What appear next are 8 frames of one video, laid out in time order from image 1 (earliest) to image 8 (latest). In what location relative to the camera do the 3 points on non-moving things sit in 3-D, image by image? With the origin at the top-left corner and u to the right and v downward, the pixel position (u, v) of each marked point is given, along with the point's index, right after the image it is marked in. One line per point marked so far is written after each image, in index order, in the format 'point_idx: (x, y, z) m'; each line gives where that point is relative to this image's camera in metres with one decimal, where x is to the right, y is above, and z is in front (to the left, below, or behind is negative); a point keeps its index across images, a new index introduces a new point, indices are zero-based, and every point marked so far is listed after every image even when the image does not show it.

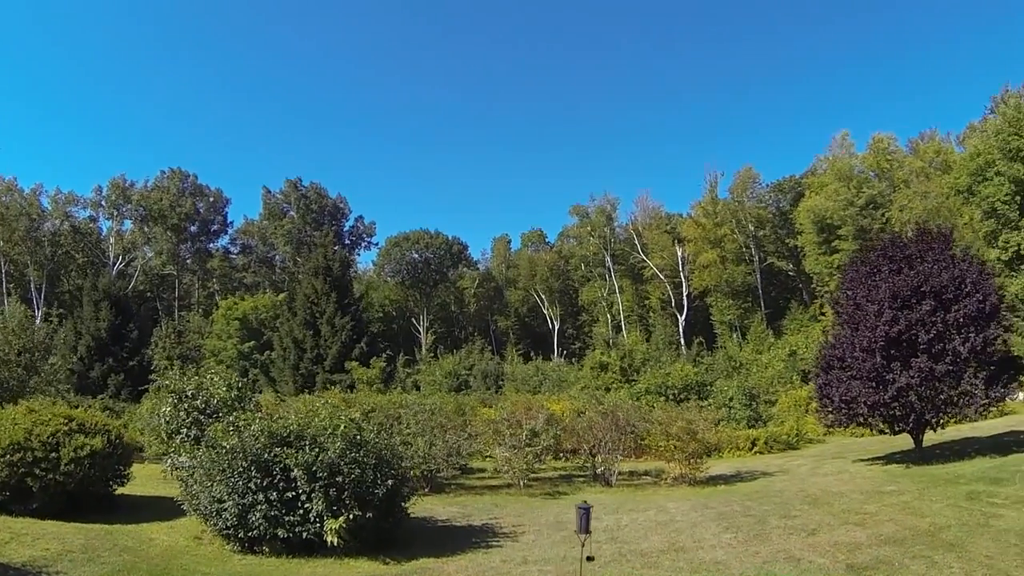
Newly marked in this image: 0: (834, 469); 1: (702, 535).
0: (+7.5, -4.2, +15.6) m
1: (+3.2, -4.0, +11.1) m
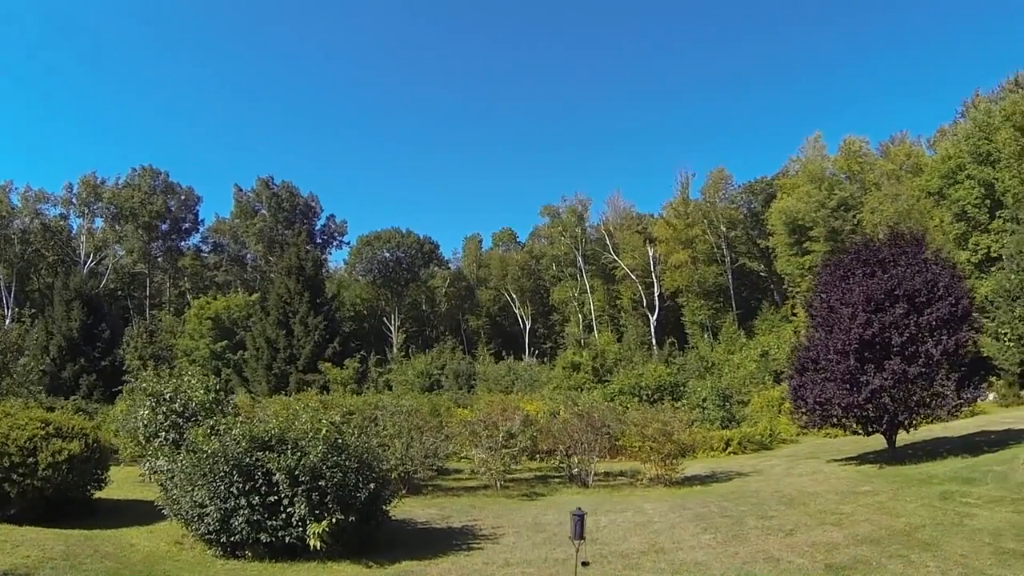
0: (+6.9, -4.2, +15.6) m
1: (+2.8, -4.0, +11.0) m
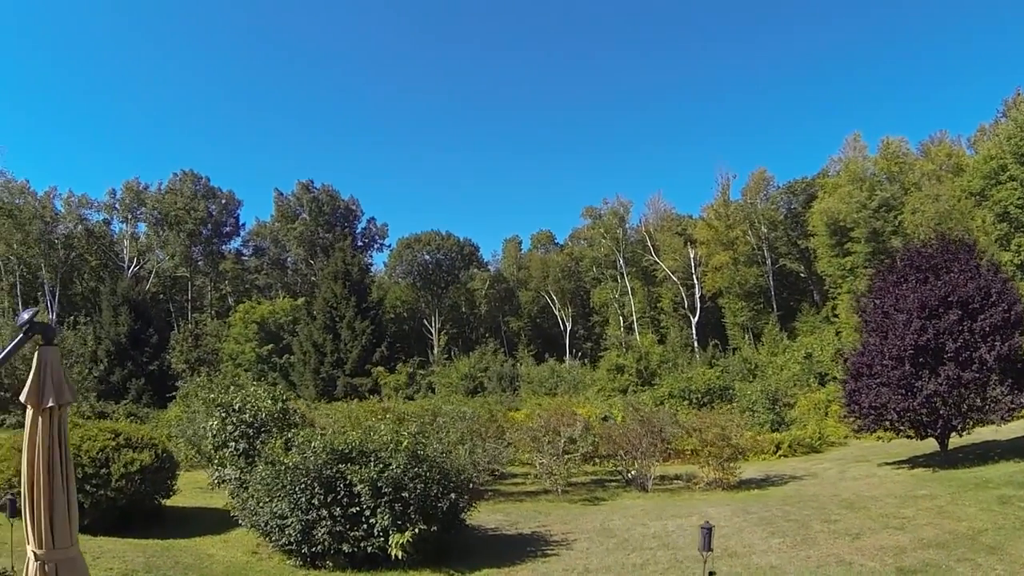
0: (+8.3, -4.3, +15.9) m
1: (+4.1, -4.2, +11.4) m
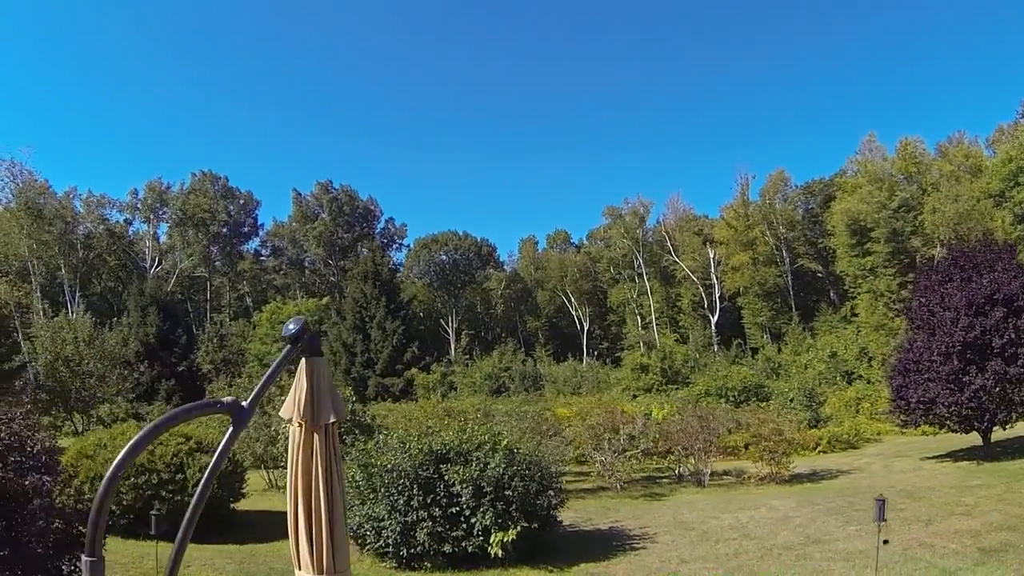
0: (+9.6, -4.3, +16.3) m
1: (+5.5, -4.2, +11.8) m
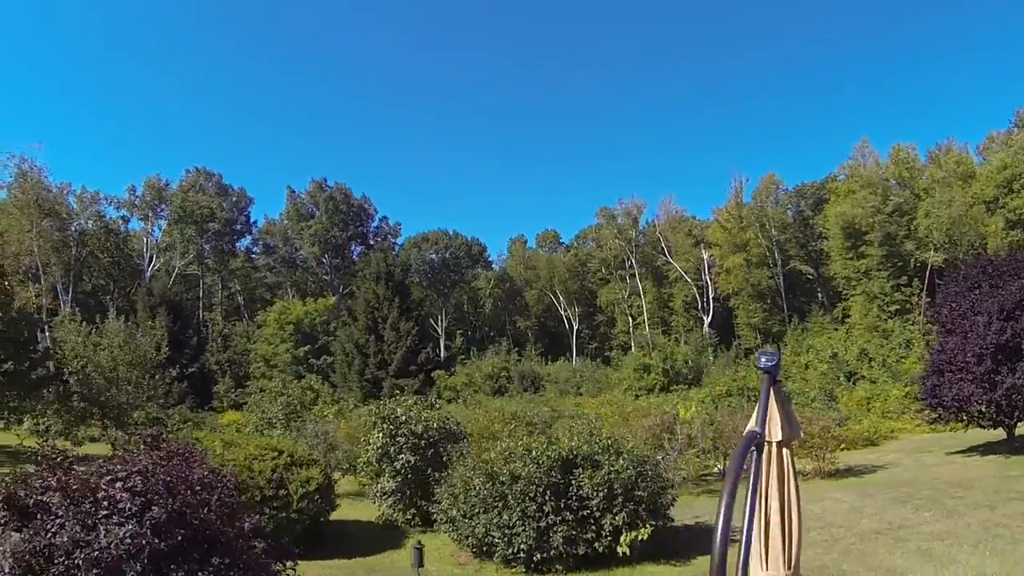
0: (+11.0, -4.4, +17.3) m
1: (+7.2, -4.3, +12.4) m
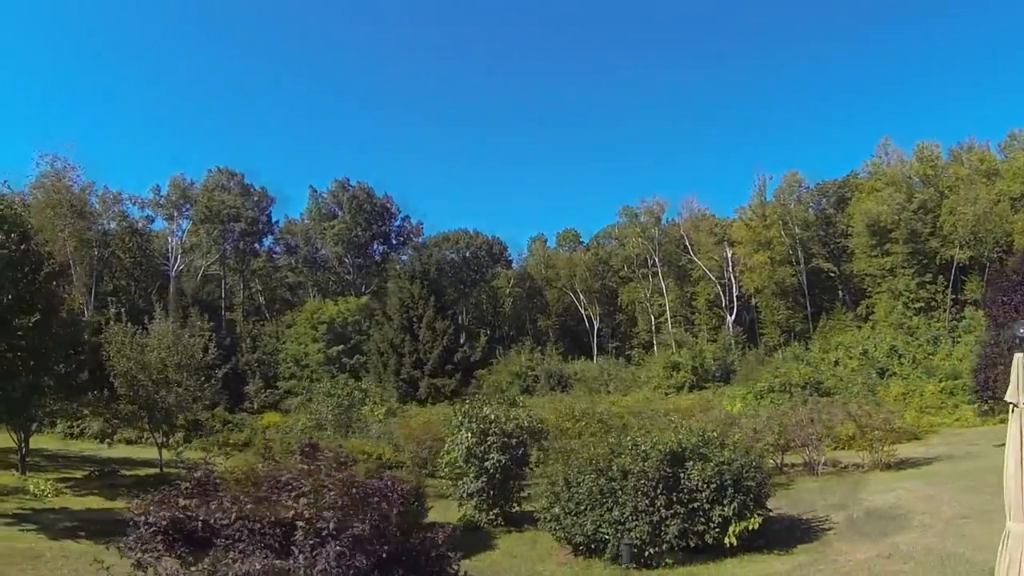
0: (+12.5, -4.3, +17.6) m
1: (+8.9, -4.2, +12.6) m
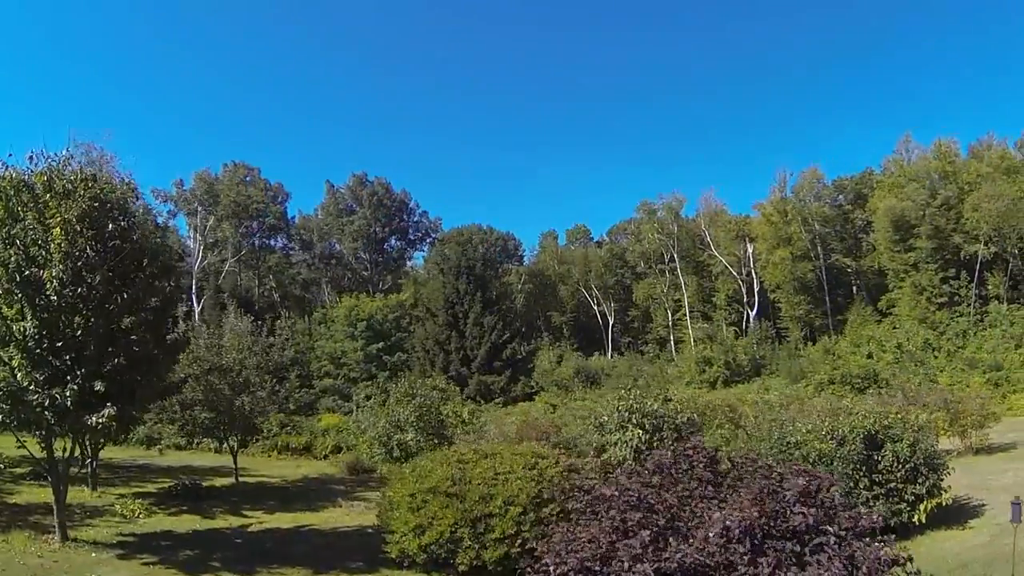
0: (+15.0, -4.1, +18.2) m
1: (+11.8, -4.0, +12.9) m
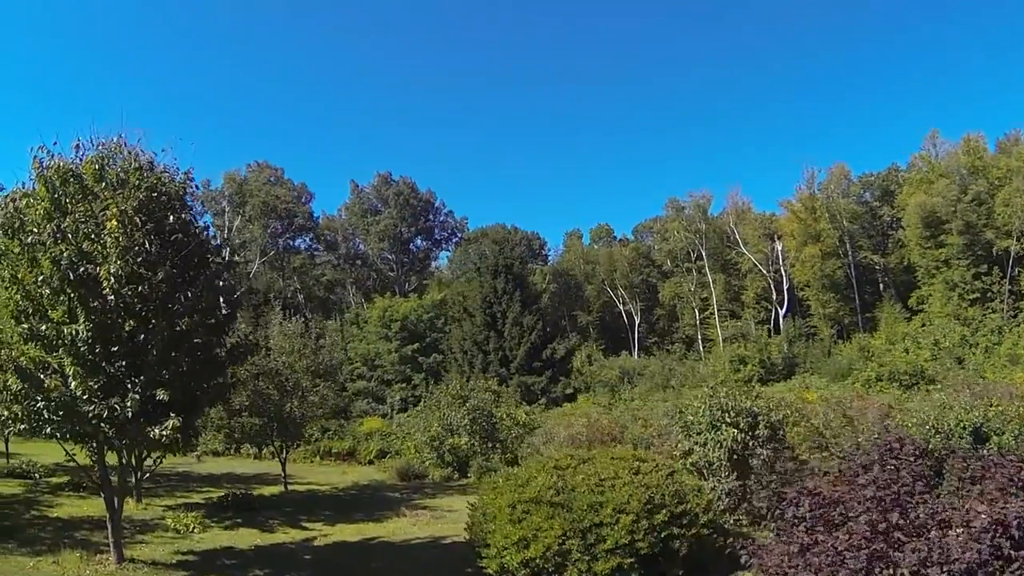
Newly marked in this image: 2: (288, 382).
0: (+16.5, -3.9, +17.9) m
1: (+13.4, -3.8, +12.6) m
2: (-5.4, -2.2, +16.4) m
